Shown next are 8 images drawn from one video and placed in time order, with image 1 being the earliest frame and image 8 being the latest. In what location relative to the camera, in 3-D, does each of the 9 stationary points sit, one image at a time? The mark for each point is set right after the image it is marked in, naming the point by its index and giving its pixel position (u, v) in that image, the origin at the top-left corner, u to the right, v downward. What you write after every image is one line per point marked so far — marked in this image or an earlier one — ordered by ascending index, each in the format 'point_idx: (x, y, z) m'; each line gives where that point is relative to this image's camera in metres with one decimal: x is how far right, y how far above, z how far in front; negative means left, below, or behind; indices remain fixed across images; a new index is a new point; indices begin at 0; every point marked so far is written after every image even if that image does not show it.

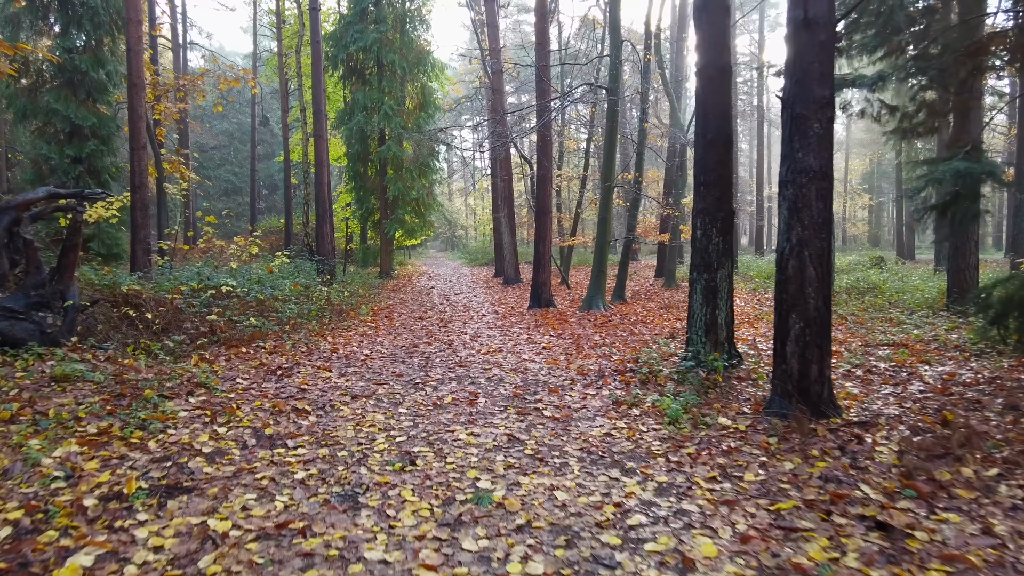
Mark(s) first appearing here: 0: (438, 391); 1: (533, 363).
0: (-0.6, -0.9, +6.0) m
1: (+0.2, -0.8, +7.1) m
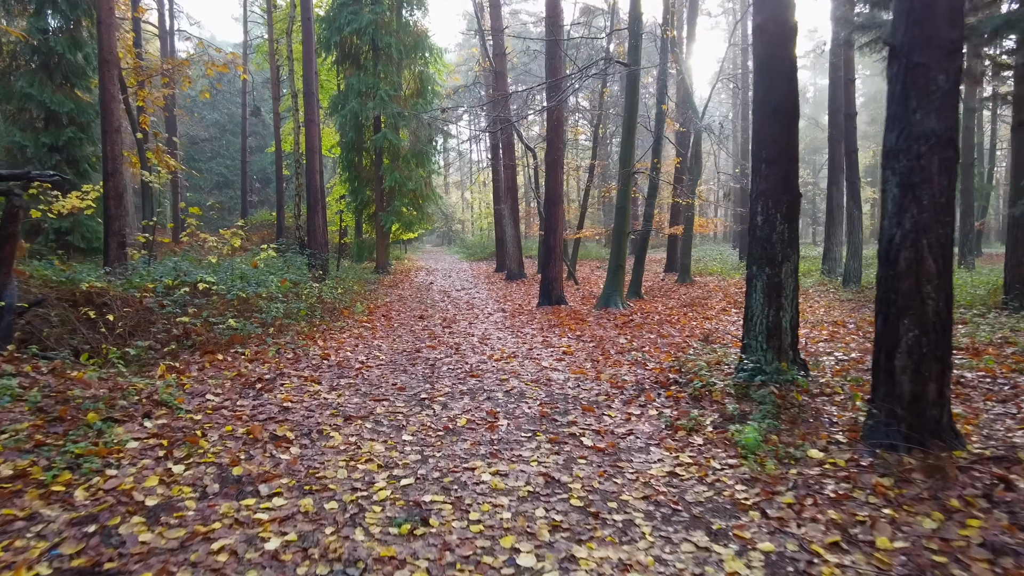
0: (-0.5, -0.9, +5.0) m
1: (+0.4, -0.8, +6.1) m
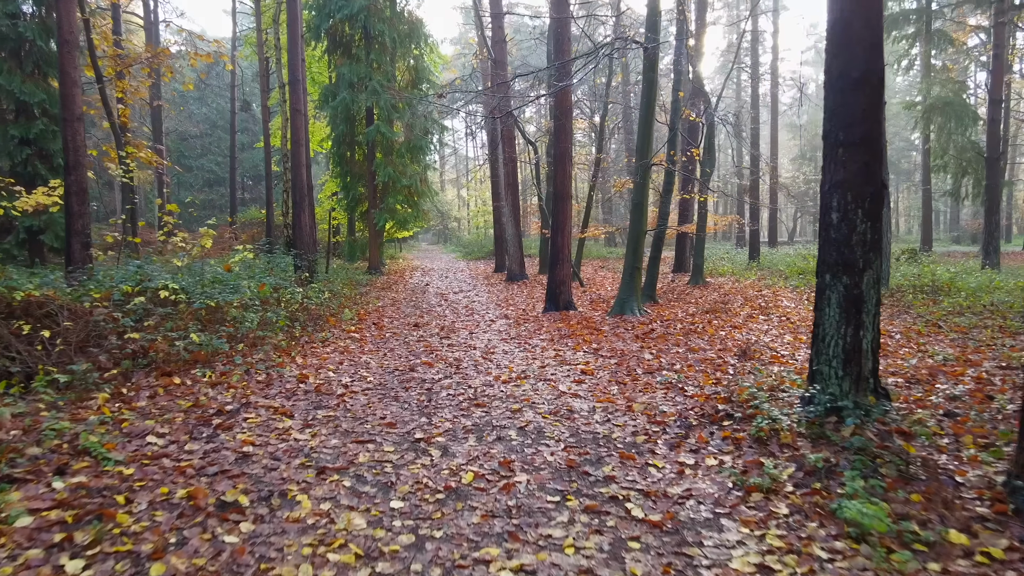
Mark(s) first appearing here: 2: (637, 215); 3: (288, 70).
0: (-0.4, -1.0, +4.0) m
1: (+0.5, -0.8, +5.1) m
2: (+1.8, +1.0, +9.6) m
3: (-4.4, +4.3, +13.3) m
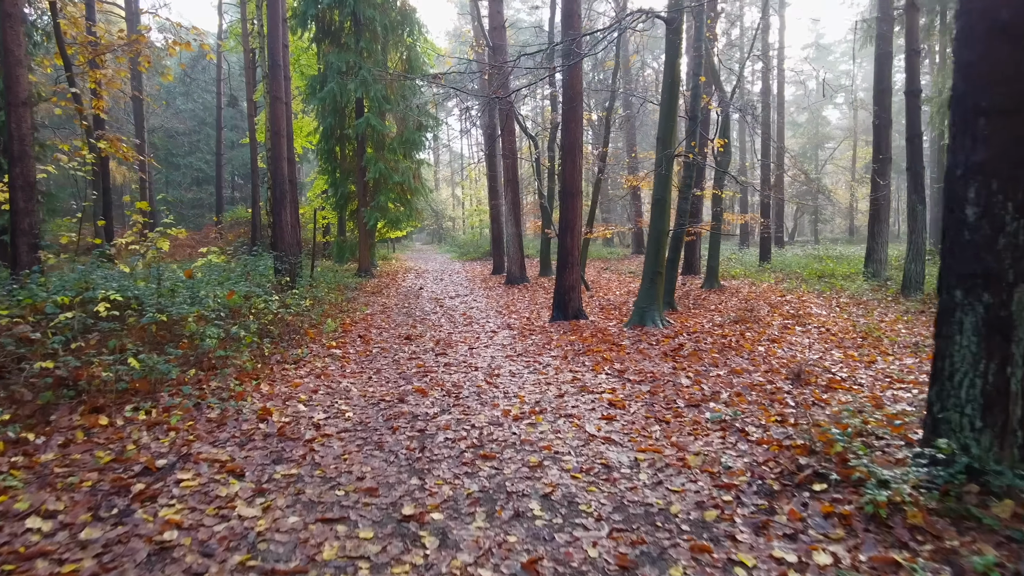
0: (-0.2, -1.1, +2.8) m
1: (+0.6, -0.9, +4.0) m
2: (+1.8, +0.9, +8.5) m
3: (-4.4, +4.2, +12.1) m
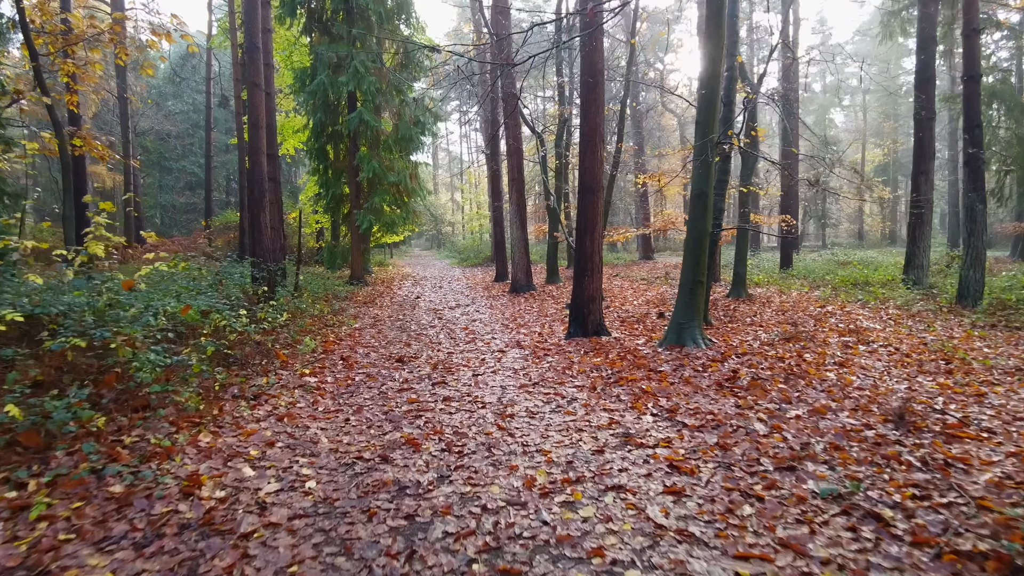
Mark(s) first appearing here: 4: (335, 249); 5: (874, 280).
0: (-0.1, -1.2, +1.5) m
1: (+0.7, -1.0, +2.6) m
2: (+1.9, +0.8, +7.1) m
3: (-4.2, +4.0, +10.8) m
4: (-4.8, +1.0, +18.3) m
5: (+7.8, +0.2, +14.7) m
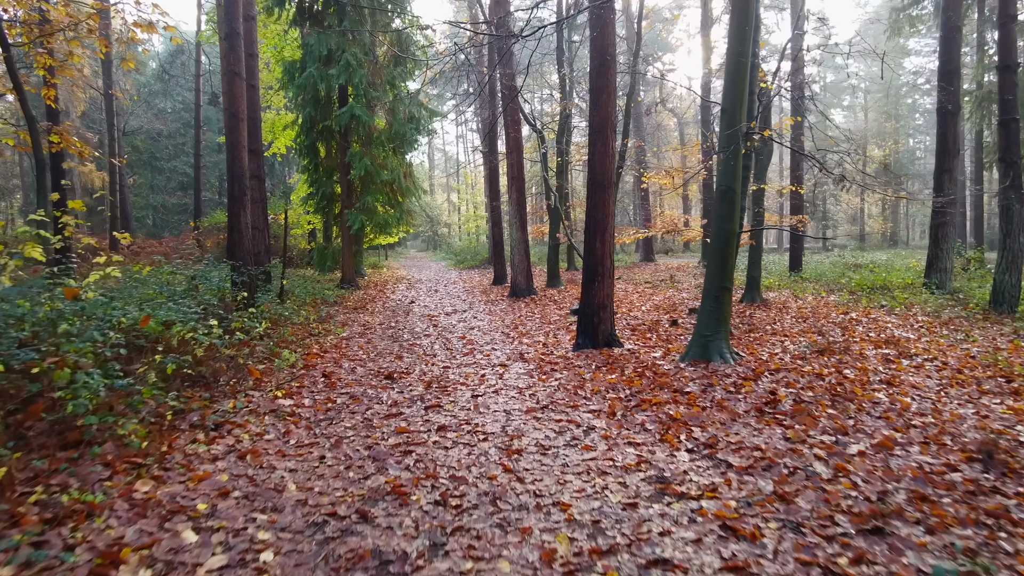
0: (-0.1, -1.2, +0.7) m
1: (+0.8, -1.1, +1.8) m
2: (+2.0, +0.7, +6.4) m
3: (-4.2, +3.9, +10.0) m
4: (-4.8, +1.0, +17.5) m
5: (+7.8, +0.1, +14.0) m
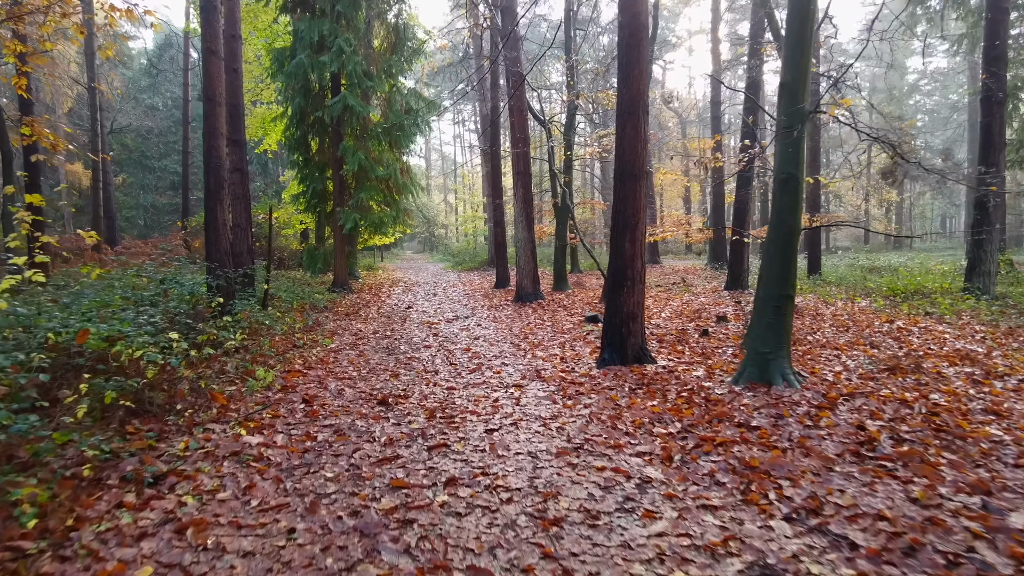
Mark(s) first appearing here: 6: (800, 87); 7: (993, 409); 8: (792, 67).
0: (+0.1, -1.3, -0.4) m
1: (+1.0, -1.1, +0.8) m
2: (+2.1, +0.7, +5.3) m
3: (-4.1, +3.9, +8.9) m
4: (-4.7, +0.9, +16.4) m
5: (+7.9, 0.0, +13.0) m
6: (+2.3, +1.6, +5.4) m
7: (+3.4, -0.8, +4.7) m
8: (+2.2, +1.8, +5.4) m
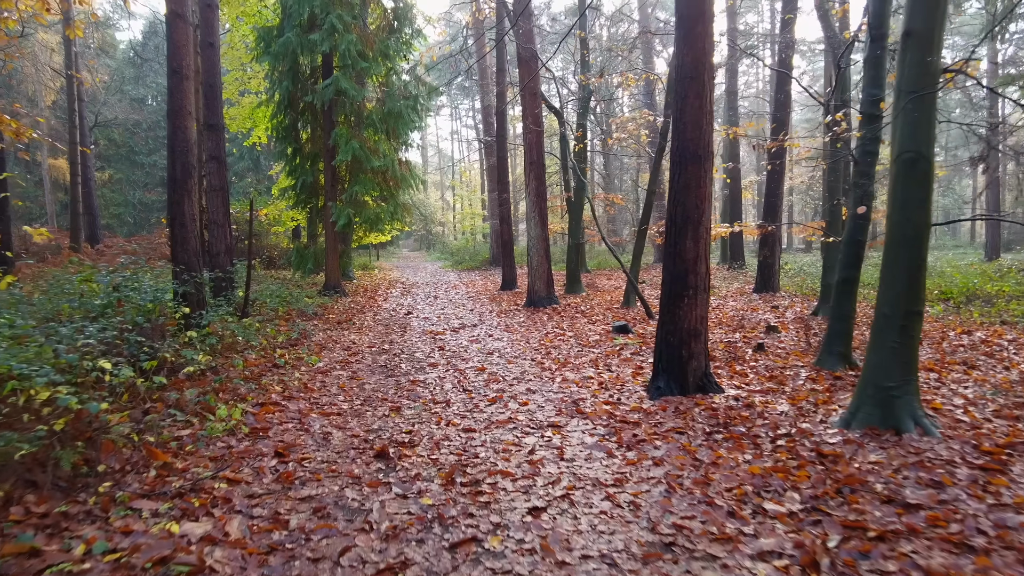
0: (+0.4, -1.4, -1.7) m
1: (+1.2, -1.2, -0.5) m
2: (+2.4, +0.6, +4.0) m
3: (-3.9, +3.8, +7.6) m
4: (-4.5, +0.8, +15.1) m
5: (+8.1, -0.1, +11.7) m
6: (+2.5, +1.5, +4.1) m
7: (+3.6, -0.9, +3.5) m
8: (+2.5, +1.7, +4.1) m
